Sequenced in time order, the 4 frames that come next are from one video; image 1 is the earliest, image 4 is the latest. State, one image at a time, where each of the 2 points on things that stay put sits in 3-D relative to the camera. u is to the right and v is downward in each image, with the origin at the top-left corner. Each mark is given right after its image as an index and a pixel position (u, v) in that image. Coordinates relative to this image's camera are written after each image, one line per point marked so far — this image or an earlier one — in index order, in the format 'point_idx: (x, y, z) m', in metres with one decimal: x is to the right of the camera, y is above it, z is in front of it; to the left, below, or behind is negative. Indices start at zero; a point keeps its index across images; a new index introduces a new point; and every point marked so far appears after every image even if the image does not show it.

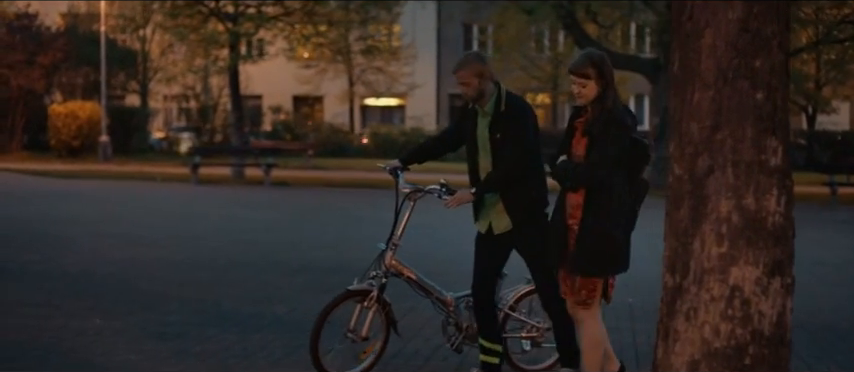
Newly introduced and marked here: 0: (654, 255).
0: (+2.5, -0.8, +14.7) m
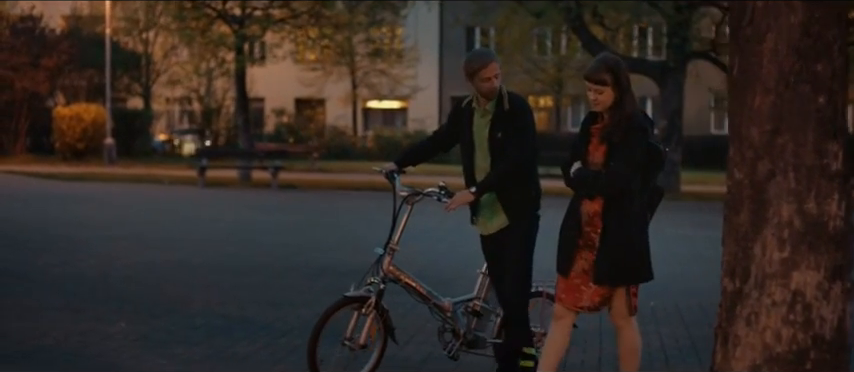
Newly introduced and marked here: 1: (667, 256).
0: (+2.6, -0.8, +14.6) m
1: (+2.7, -0.8, +14.7) m
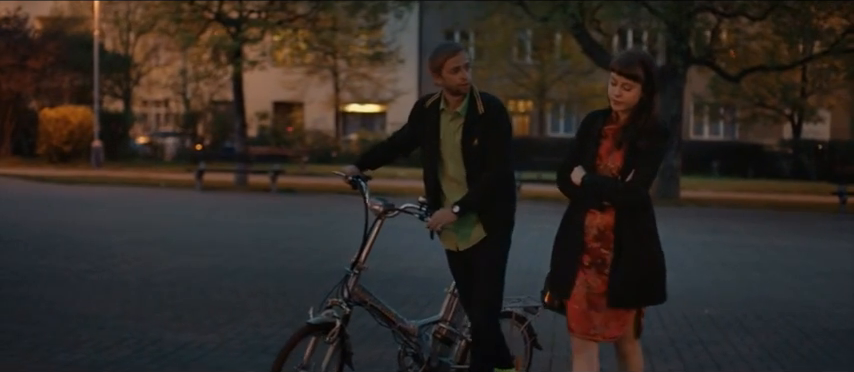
0: (+3.0, -0.9, +14.6) m
1: (+3.0, -0.9, +14.7) m
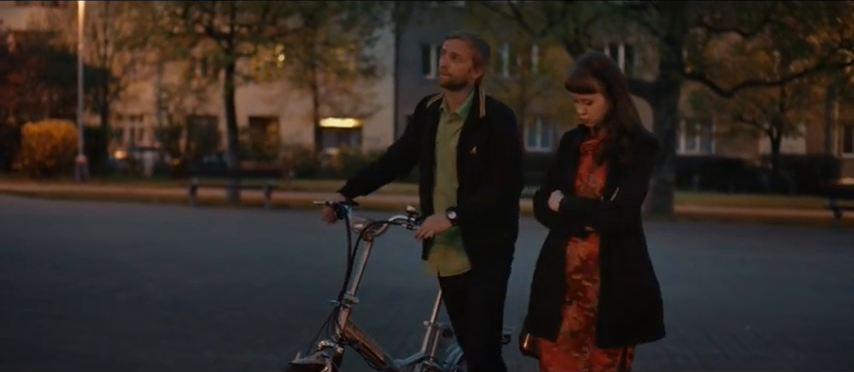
0: (+3.2, -1.1, +14.7) m
1: (+3.2, -1.1, +14.7) m
